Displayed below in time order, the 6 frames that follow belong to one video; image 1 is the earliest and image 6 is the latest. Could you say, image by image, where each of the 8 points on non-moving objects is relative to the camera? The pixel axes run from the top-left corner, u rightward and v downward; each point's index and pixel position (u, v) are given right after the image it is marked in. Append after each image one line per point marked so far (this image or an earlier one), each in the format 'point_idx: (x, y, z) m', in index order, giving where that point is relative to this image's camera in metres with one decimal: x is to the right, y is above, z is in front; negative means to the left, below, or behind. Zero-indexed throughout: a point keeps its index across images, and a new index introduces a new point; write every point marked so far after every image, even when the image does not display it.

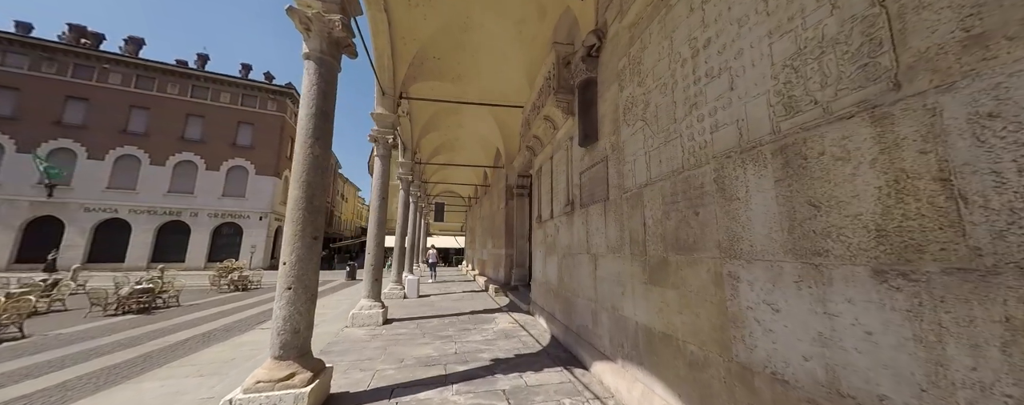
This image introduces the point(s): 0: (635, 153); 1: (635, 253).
0: (+1.0, +0.4, +2.6) m
1: (+1.0, -0.4, +2.5) m
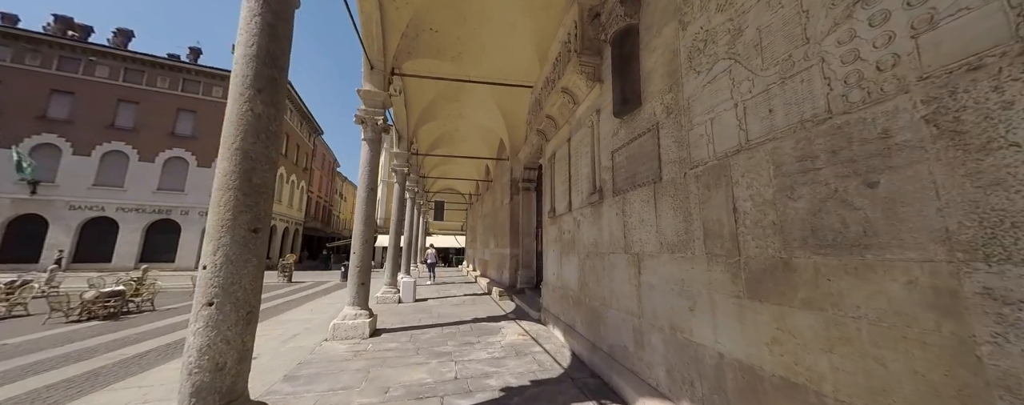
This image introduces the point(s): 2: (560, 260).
0: (+1.2, +0.5, +1.8) m
1: (+1.1, -0.3, +1.7) m
2: (+0.7, -0.8, +4.5) m
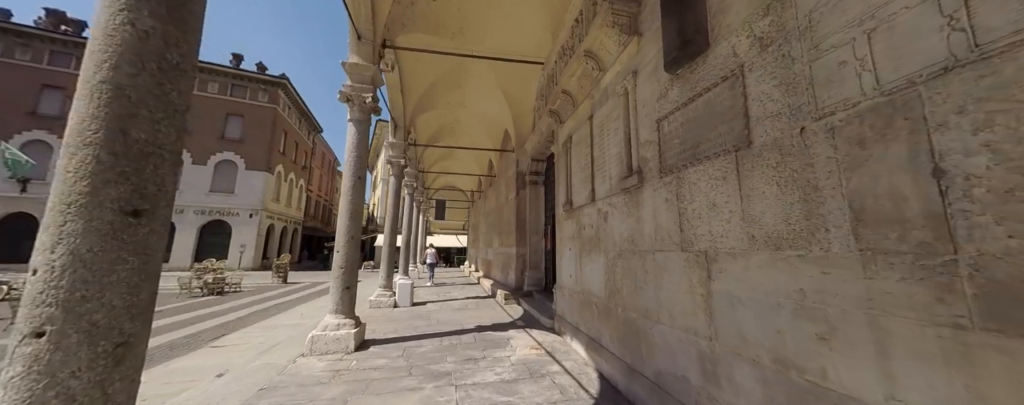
0: (+1.3, +0.7, +1.1) m
1: (+1.3, -0.2, +1.0) m
2: (+0.8, -0.7, +3.8) m
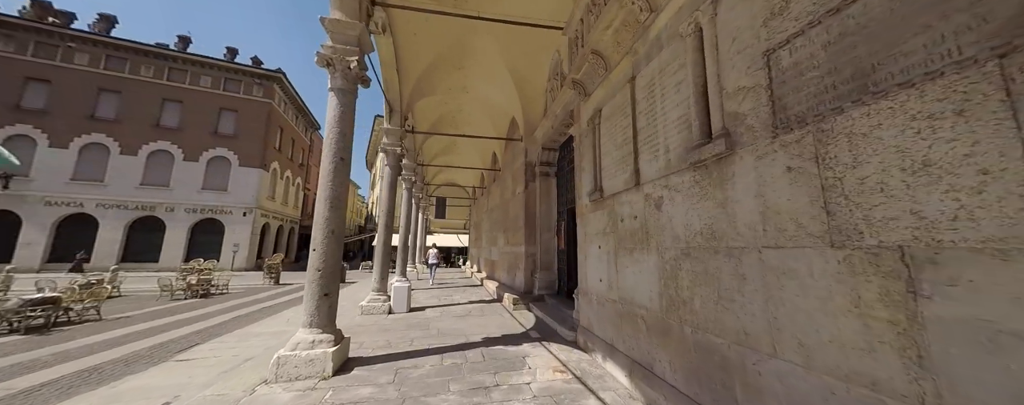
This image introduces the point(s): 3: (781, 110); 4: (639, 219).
0: (+1.5, +0.8, +0.3) m
1: (+1.4, 0.0, +0.2) m
2: (+1.0, -0.6, +3.0) m
3: (+1.3, +0.4, +1.5) m
4: (+1.1, -0.1, +2.7) m
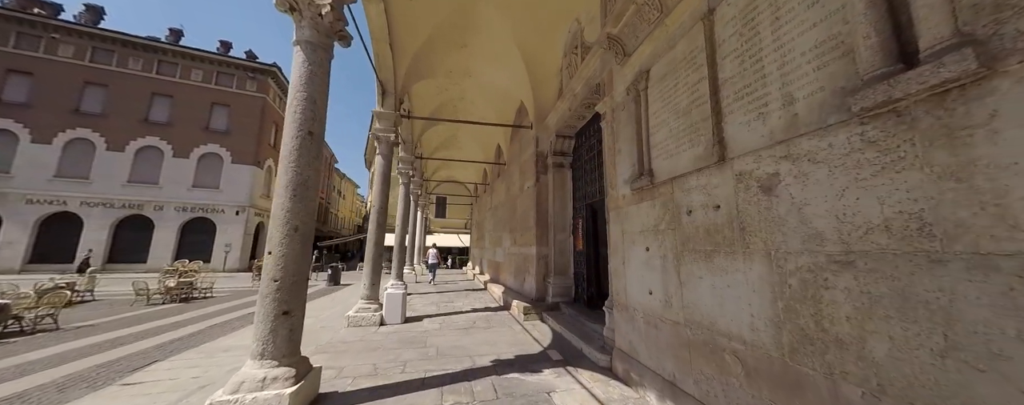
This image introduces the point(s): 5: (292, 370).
0: (+1.6, +0.9, -0.5) m
1: (+1.6, +0.1, -0.6) m
2: (+1.2, -0.5, +2.2) m
3: (+1.5, +0.5, +0.7) m
4: (+1.3, 0.0, +1.8) m
5: (-1.6, -1.3, +2.3) m
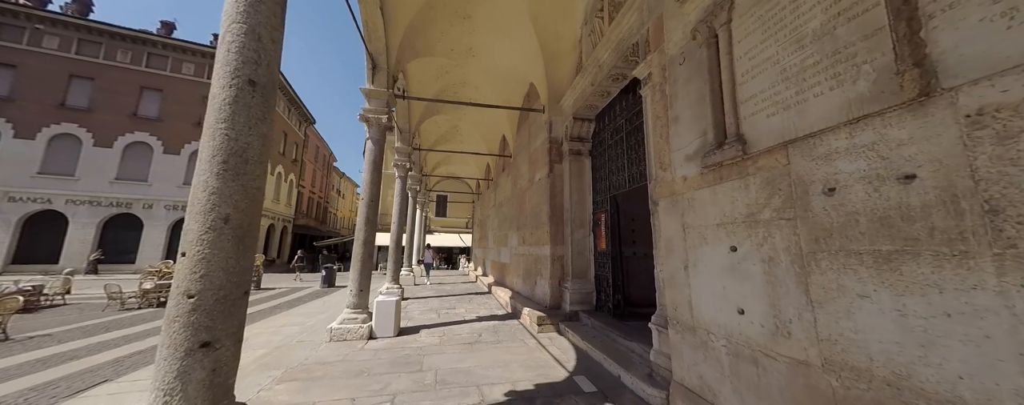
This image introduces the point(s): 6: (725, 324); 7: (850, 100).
0: (+1.8, +1.0, -1.3) m
1: (+1.8, +0.2, -1.4) m
2: (+1.4, -0.4, +1.4) m
3: (+1.6, +0.7, -0.1) m
4: (+1.4, +0.1, +1.0) m
5: (-1.5, -1.1, +1.5) m
6: (+1.3, -0.7, +1.9) m
7: (+1.4, +0.4, +1.3) m
